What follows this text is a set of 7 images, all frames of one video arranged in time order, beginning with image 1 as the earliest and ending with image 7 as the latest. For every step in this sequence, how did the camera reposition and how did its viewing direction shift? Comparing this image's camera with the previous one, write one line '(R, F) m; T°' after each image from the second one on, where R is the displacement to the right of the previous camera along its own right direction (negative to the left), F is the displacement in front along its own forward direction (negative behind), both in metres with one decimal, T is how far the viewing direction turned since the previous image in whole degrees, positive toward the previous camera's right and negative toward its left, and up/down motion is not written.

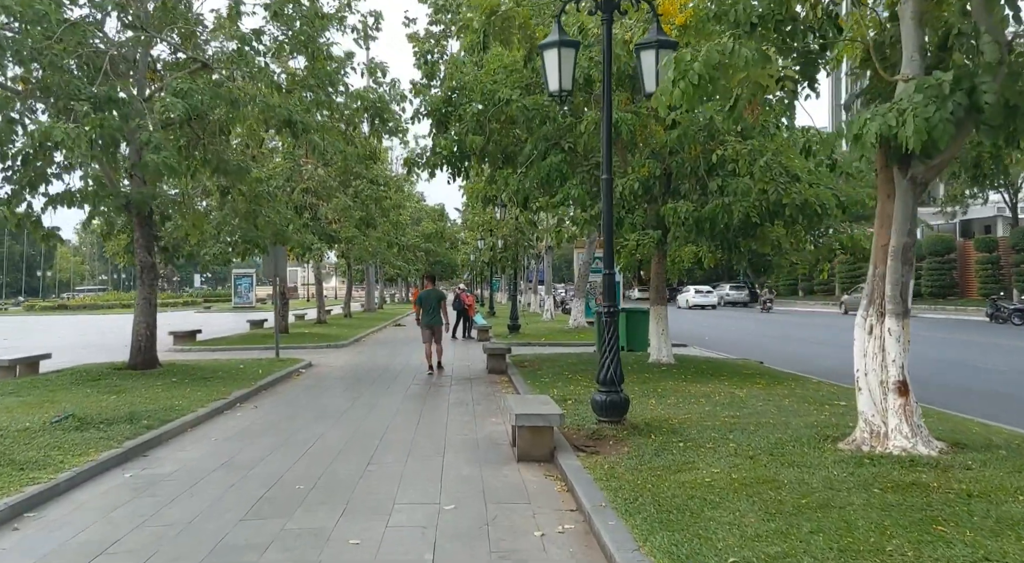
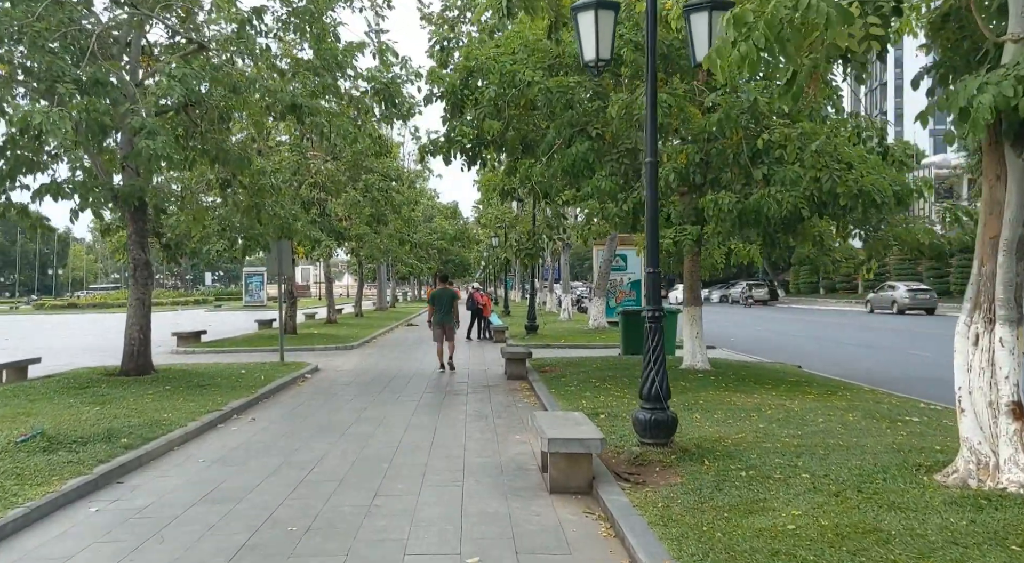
(-0.2, +1.1) m; -1°
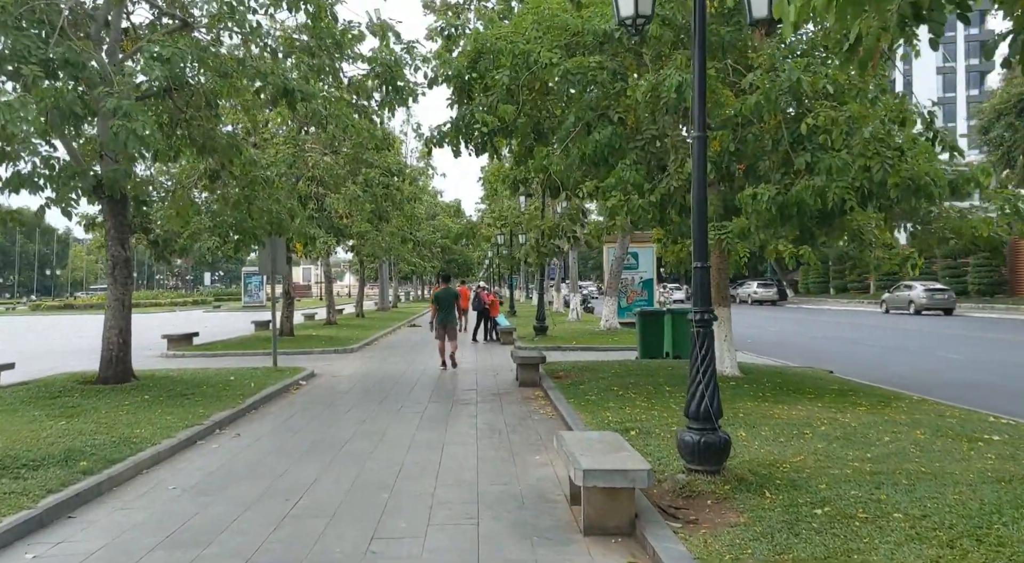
(-0.2, +1.0) m; 0°
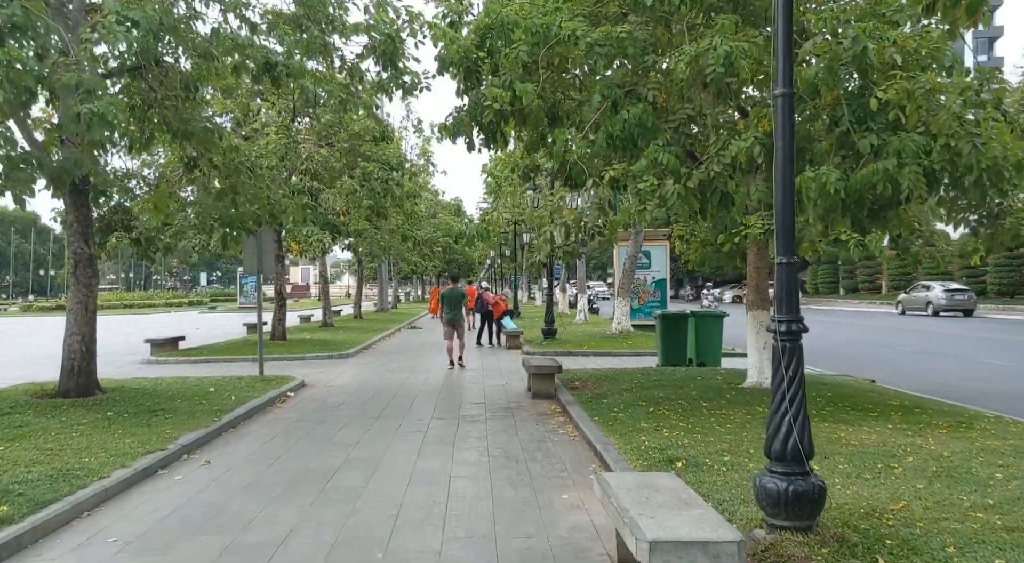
(-0.2, +1.3) m; 0°
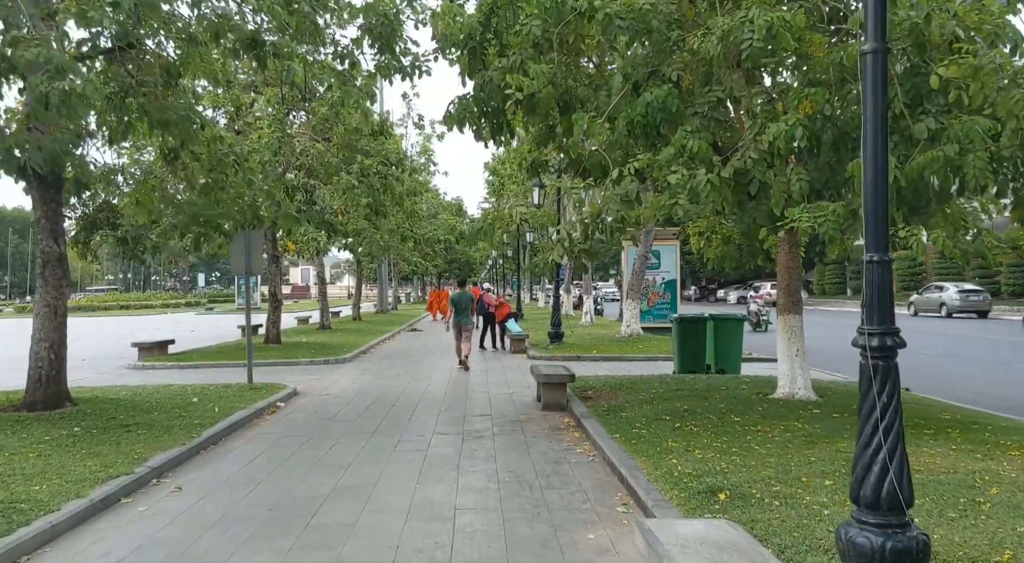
(-0.1, +0.9) m; 0°
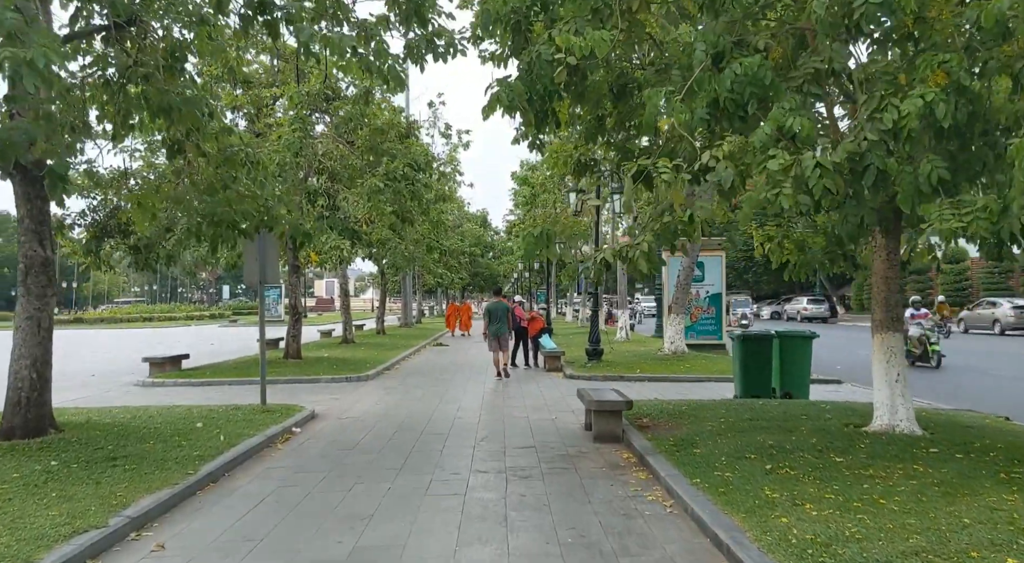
(-0.3, +1.3) m; -2°
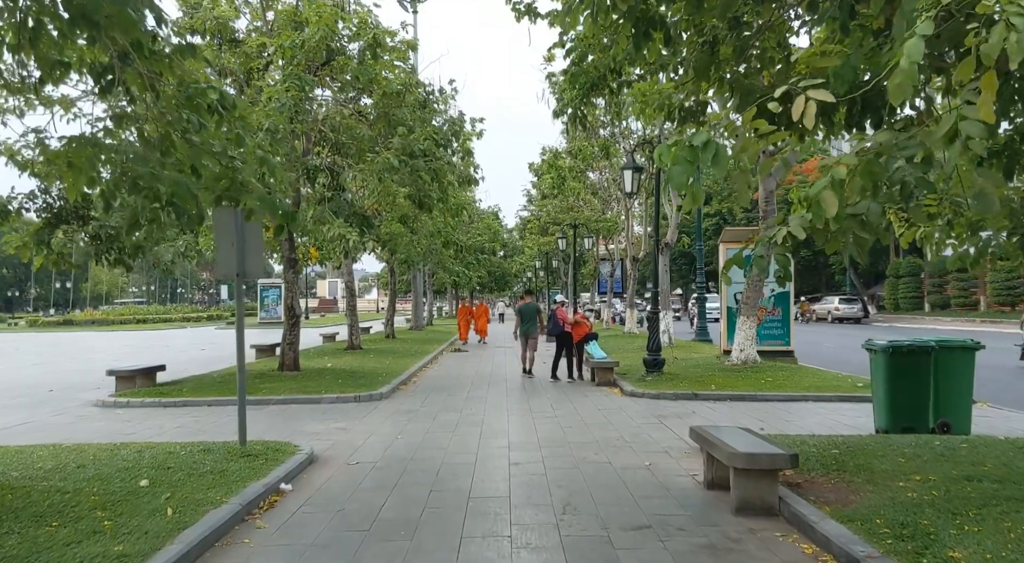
(-0.7, +3.0) m; 0°
